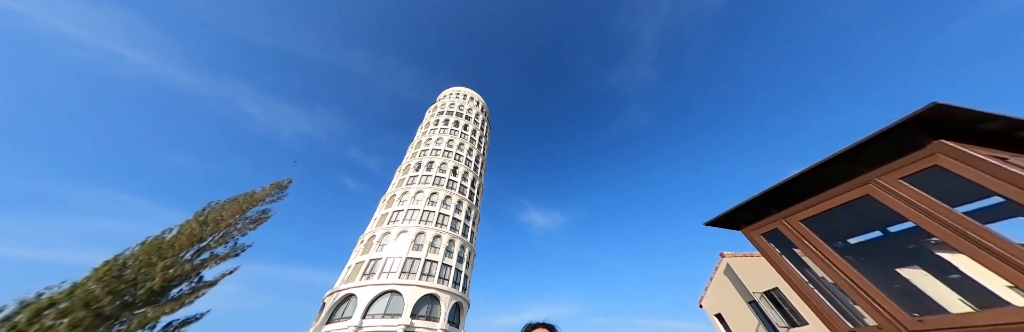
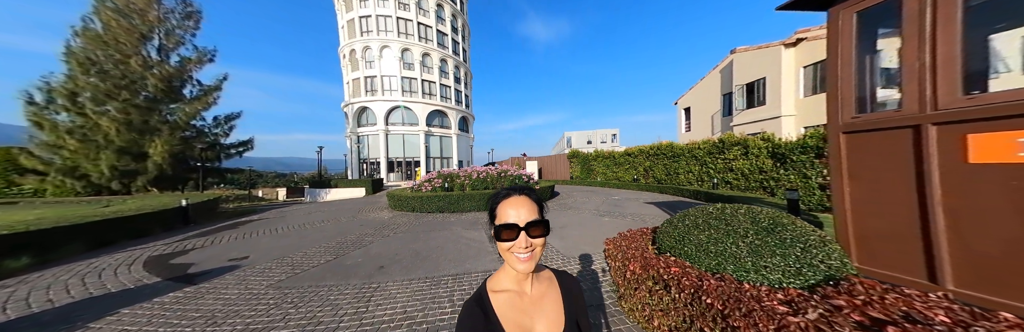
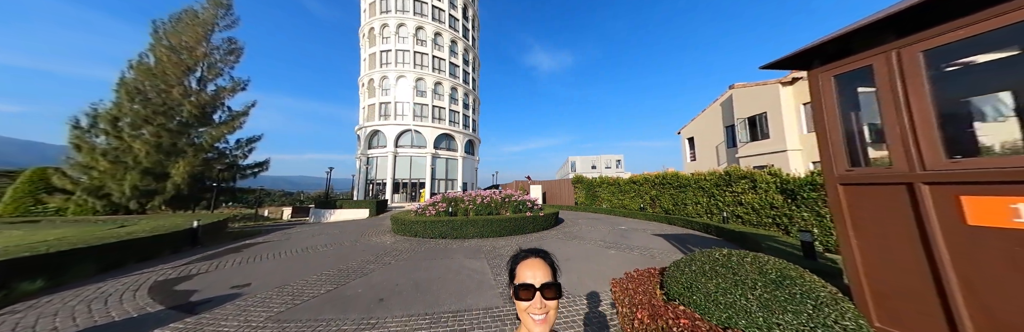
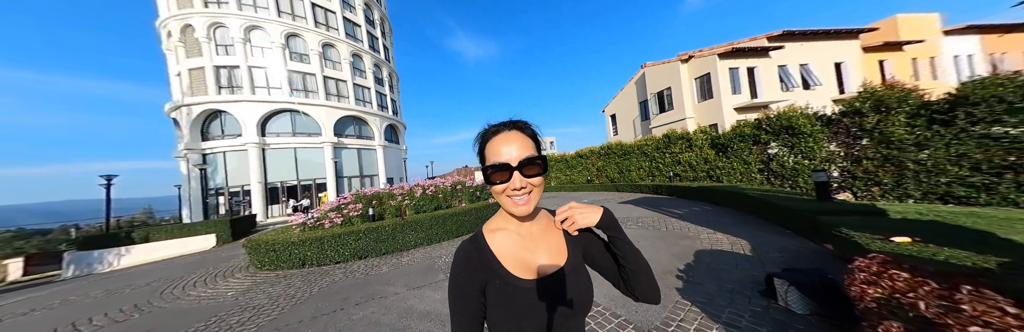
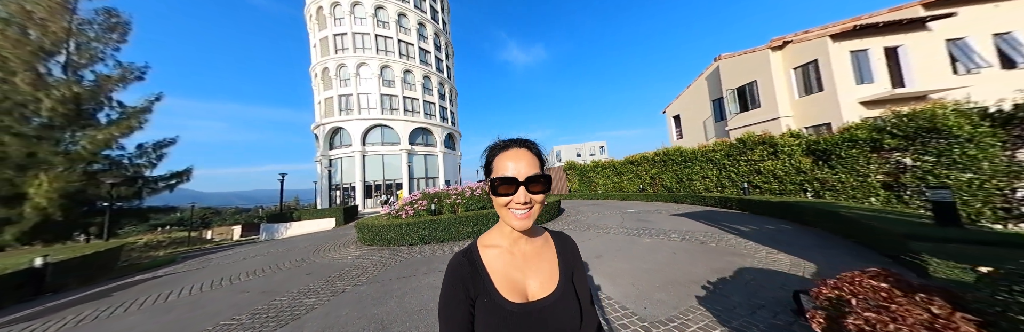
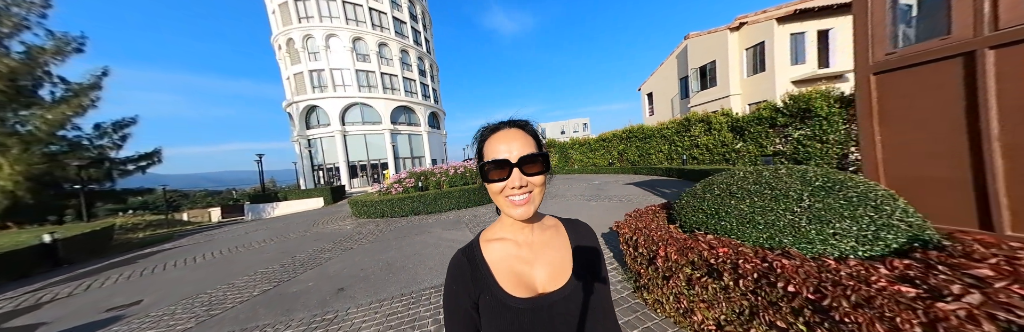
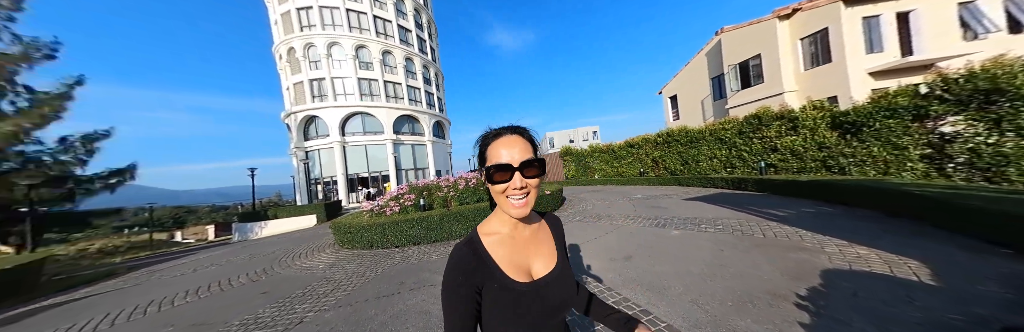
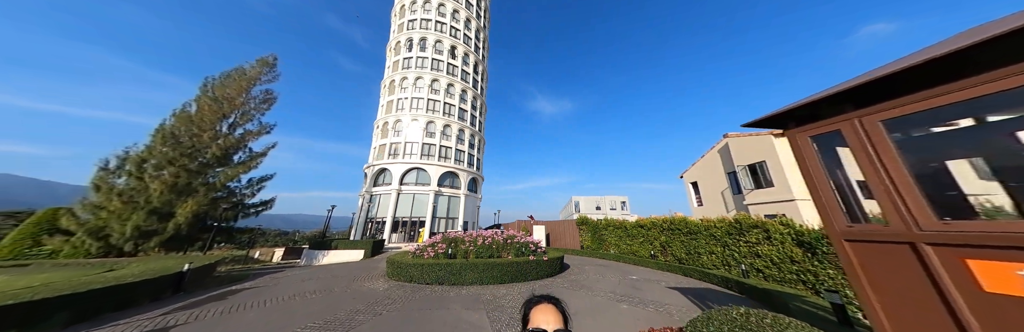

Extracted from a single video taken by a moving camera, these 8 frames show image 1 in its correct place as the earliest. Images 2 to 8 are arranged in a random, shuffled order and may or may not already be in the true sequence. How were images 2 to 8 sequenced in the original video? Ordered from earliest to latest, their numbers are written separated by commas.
8, 3, 2, 6, 5, 4, 7
